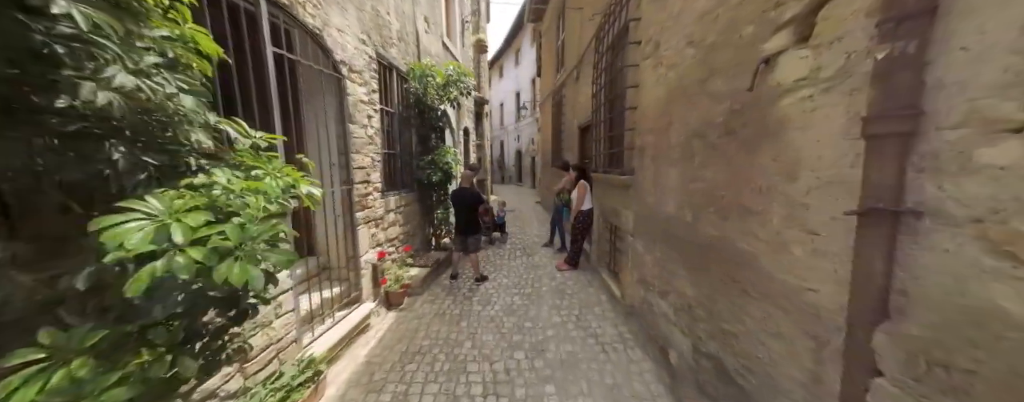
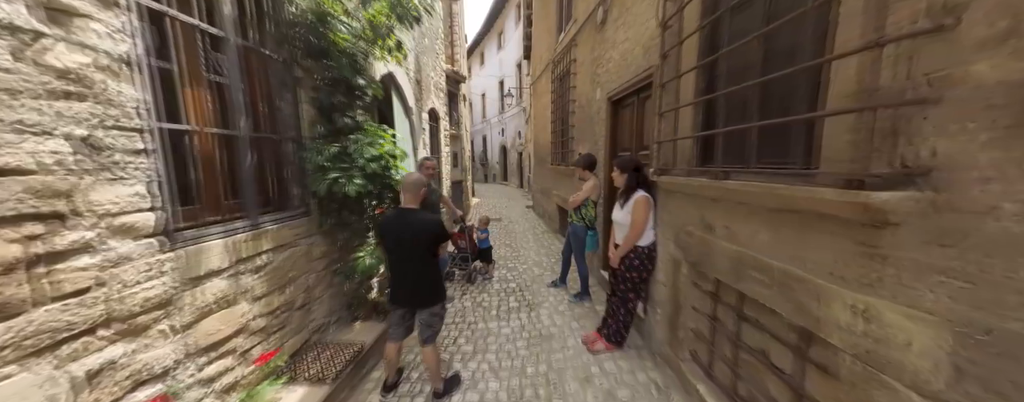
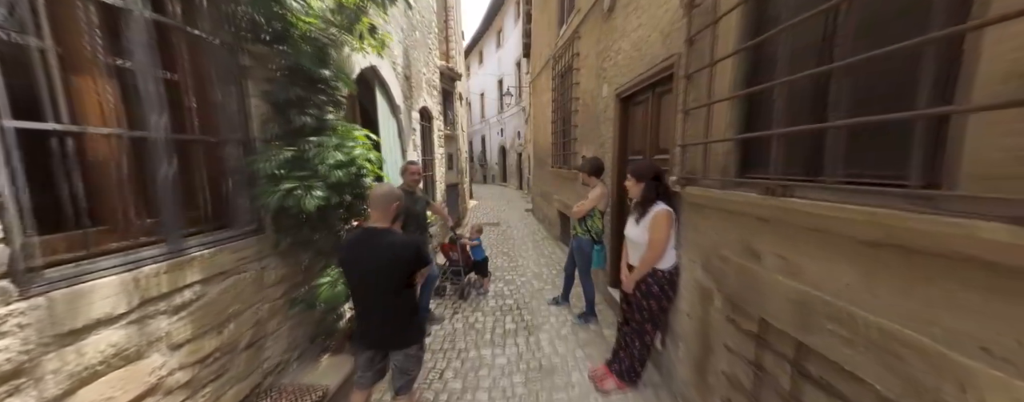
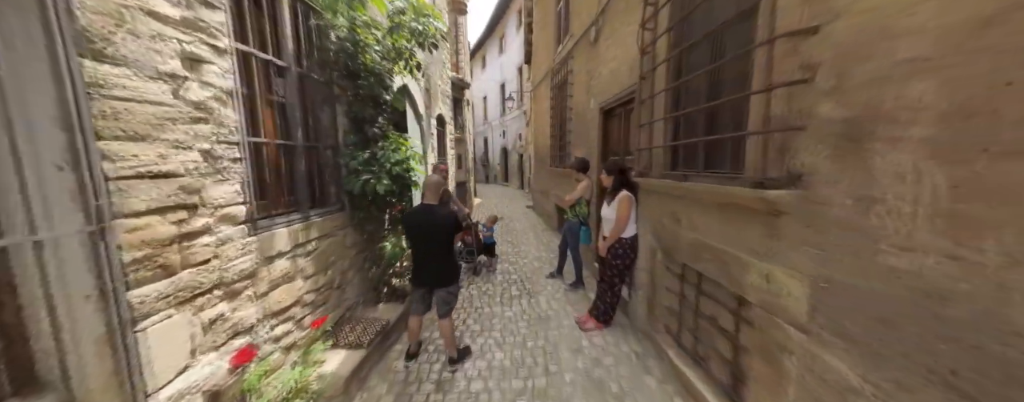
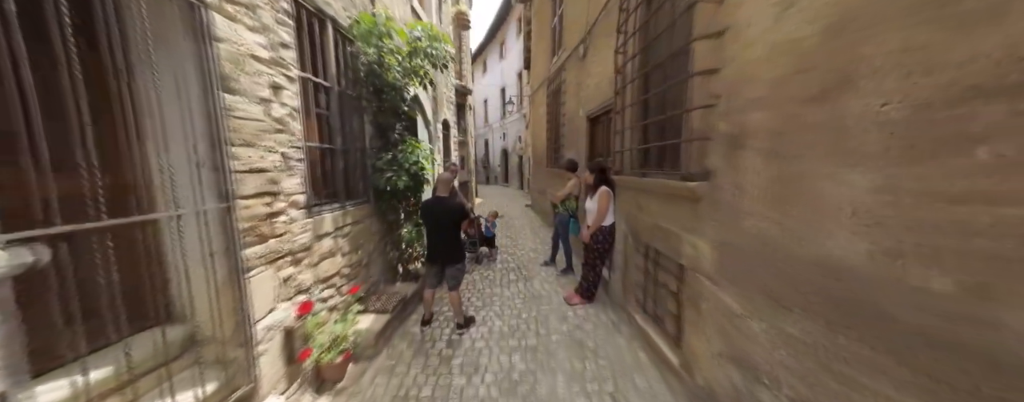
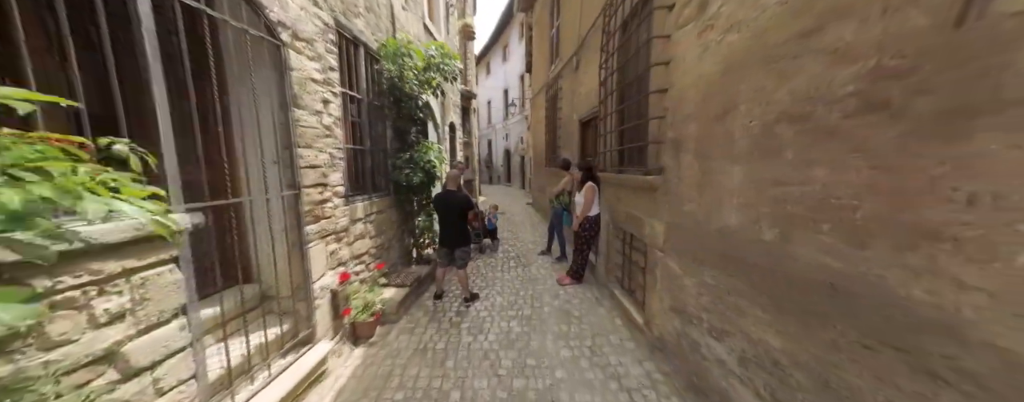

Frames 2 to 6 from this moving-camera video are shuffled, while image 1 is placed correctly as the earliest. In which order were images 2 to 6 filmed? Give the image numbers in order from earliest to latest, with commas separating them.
6, 5, 4, 2, 3
